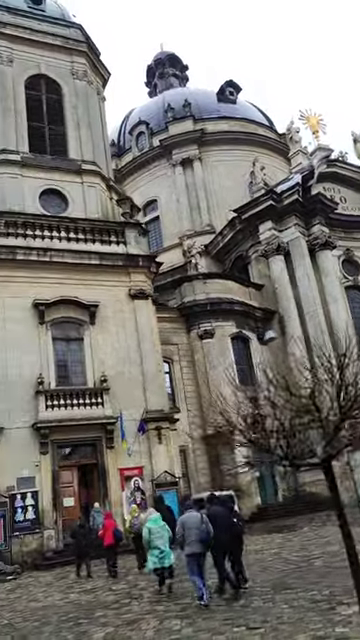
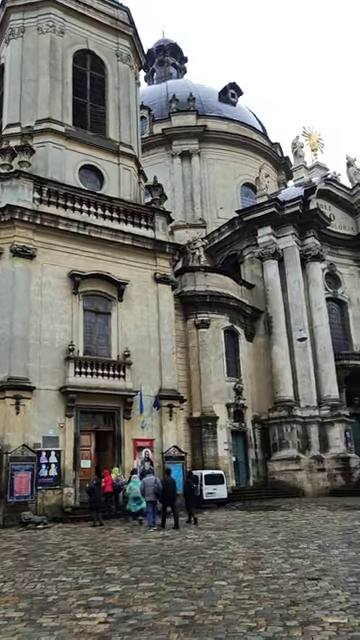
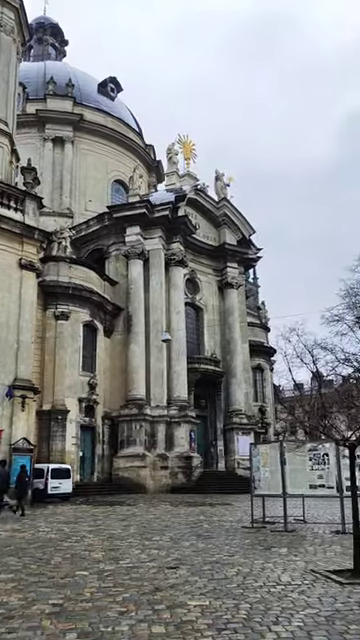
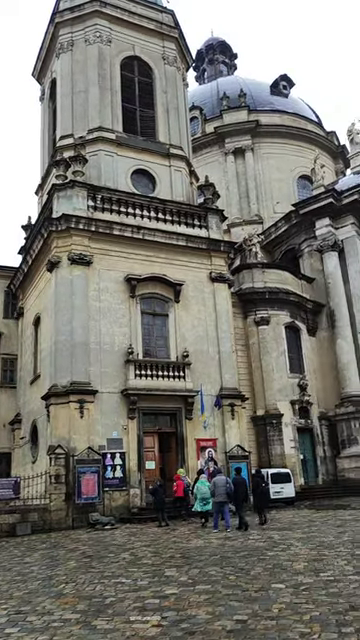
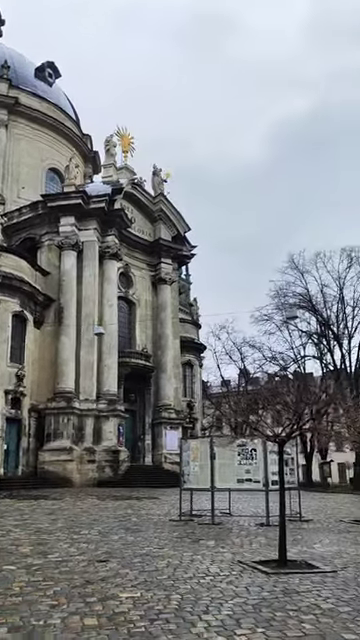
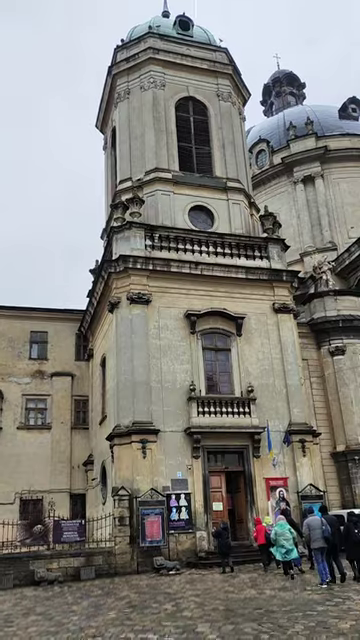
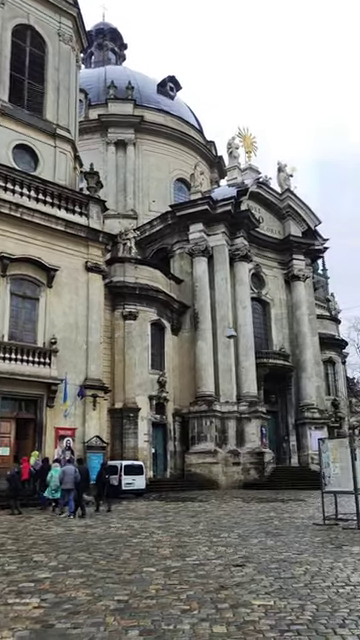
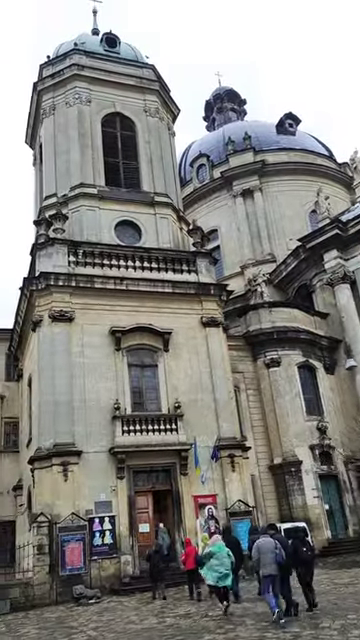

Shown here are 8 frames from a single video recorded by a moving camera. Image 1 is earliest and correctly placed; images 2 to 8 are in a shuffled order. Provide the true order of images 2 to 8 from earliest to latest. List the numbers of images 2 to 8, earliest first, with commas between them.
8, 6, 4, 2, 7, 3, 5
